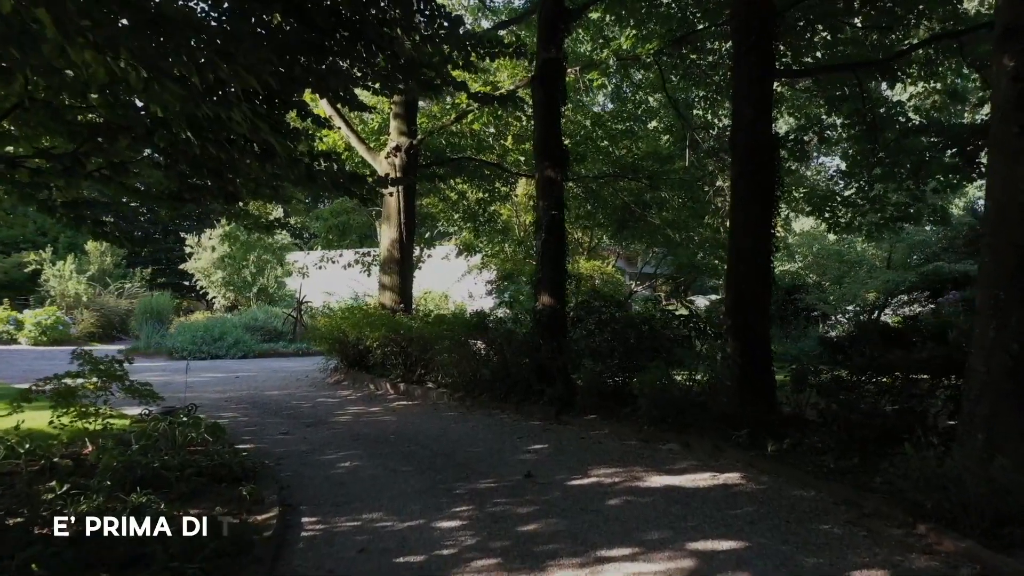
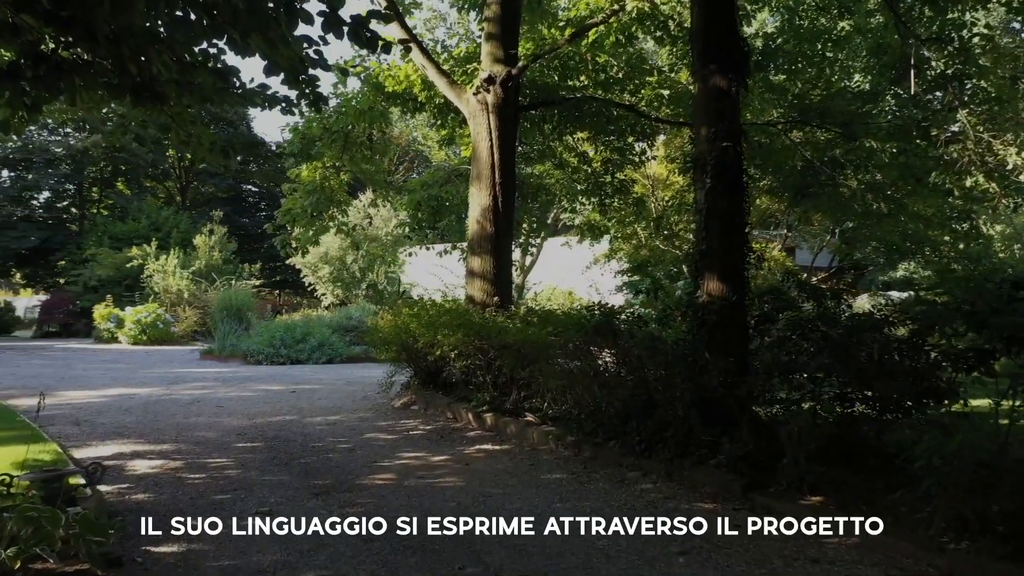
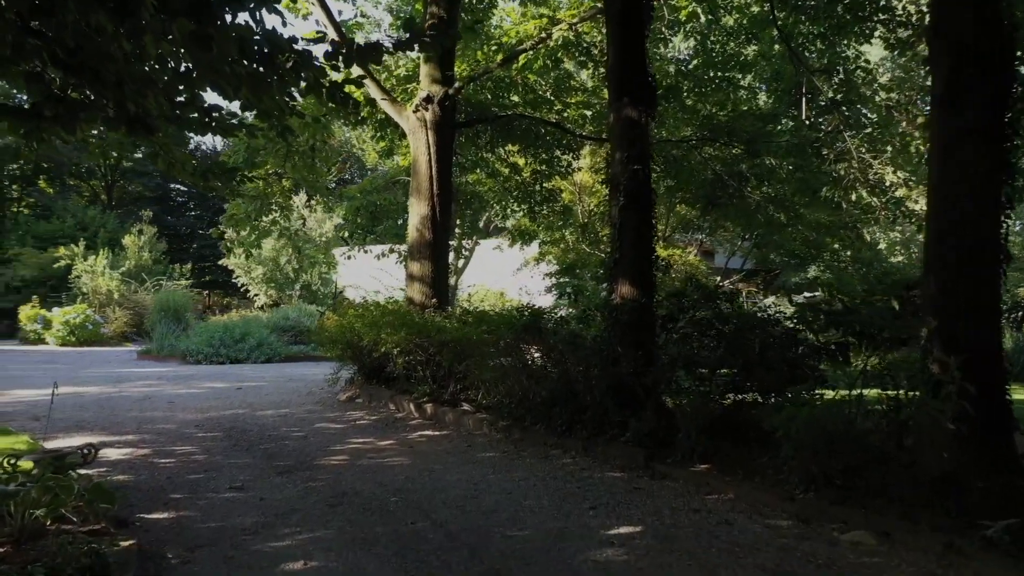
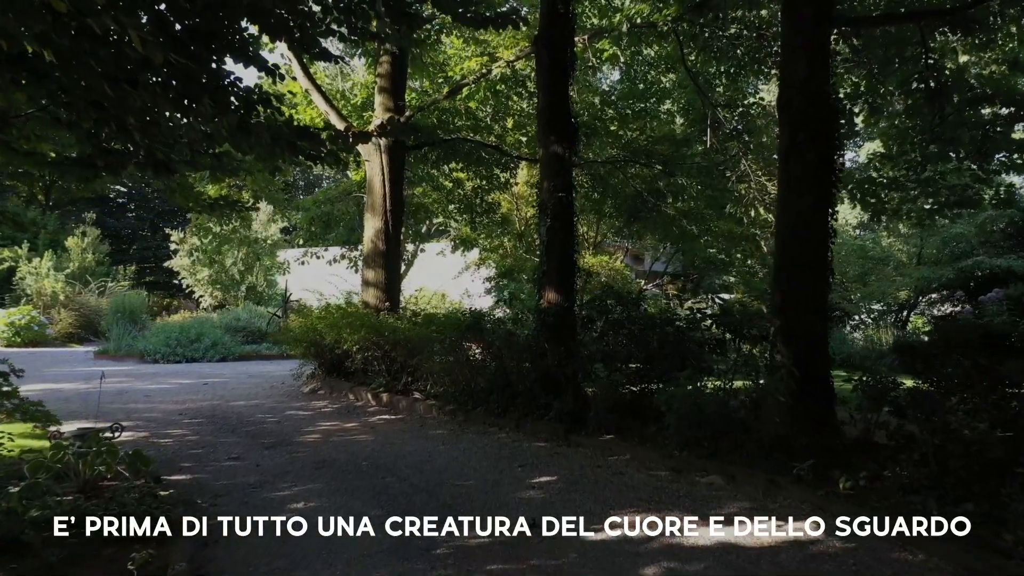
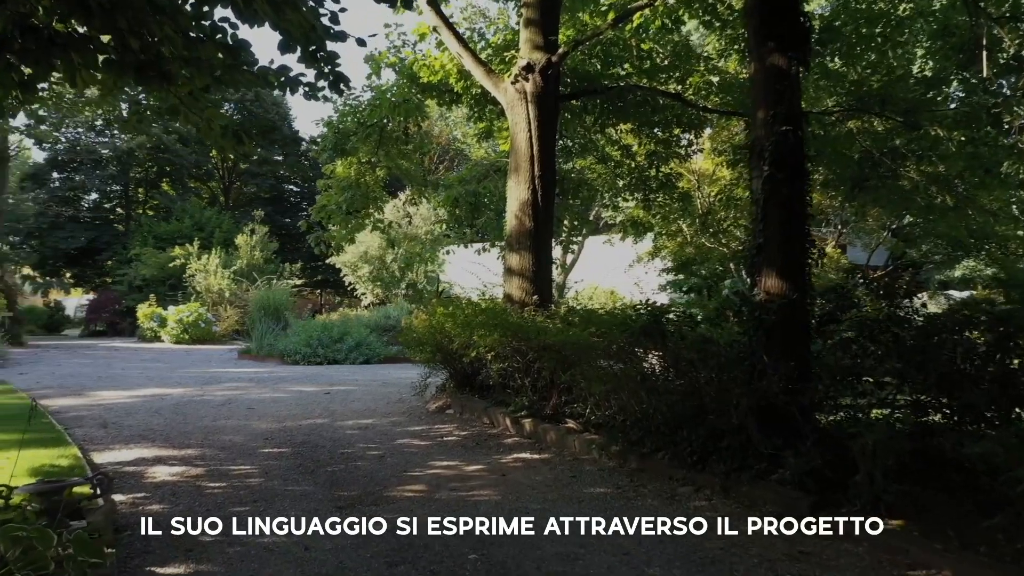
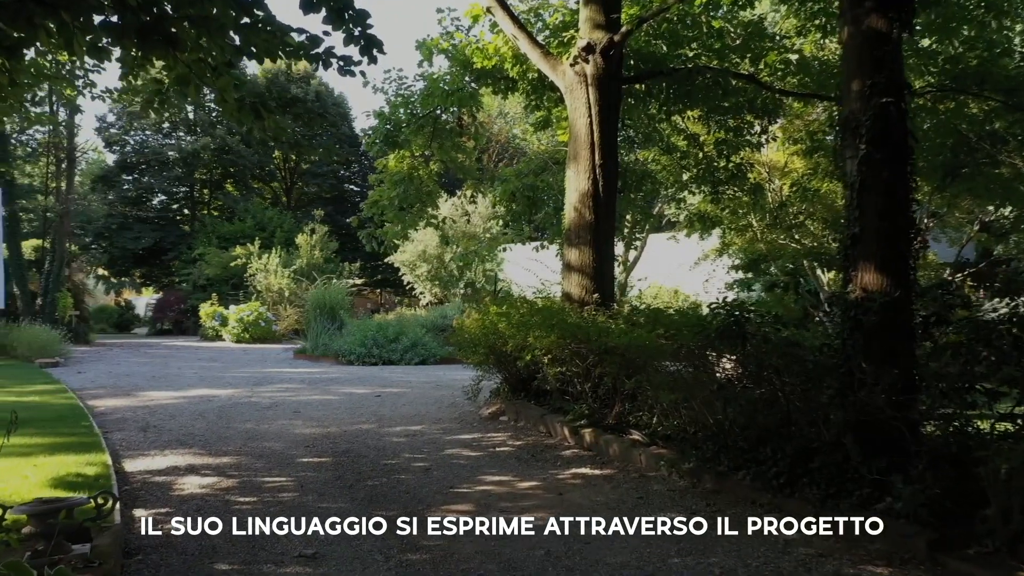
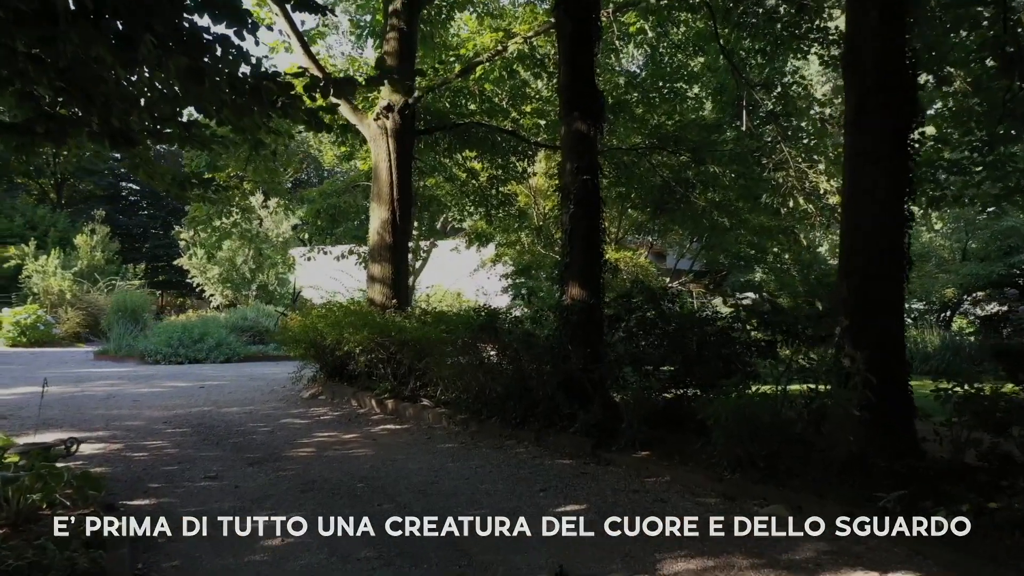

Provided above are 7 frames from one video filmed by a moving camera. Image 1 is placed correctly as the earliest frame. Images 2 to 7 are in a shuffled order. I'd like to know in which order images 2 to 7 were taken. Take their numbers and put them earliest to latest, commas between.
4, 7, 3, 2, 5, 6
